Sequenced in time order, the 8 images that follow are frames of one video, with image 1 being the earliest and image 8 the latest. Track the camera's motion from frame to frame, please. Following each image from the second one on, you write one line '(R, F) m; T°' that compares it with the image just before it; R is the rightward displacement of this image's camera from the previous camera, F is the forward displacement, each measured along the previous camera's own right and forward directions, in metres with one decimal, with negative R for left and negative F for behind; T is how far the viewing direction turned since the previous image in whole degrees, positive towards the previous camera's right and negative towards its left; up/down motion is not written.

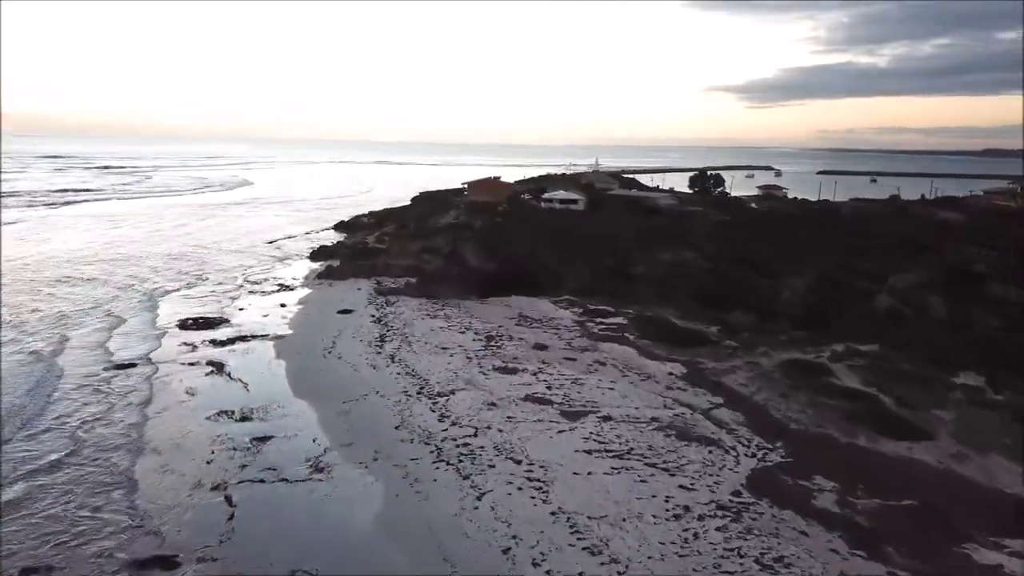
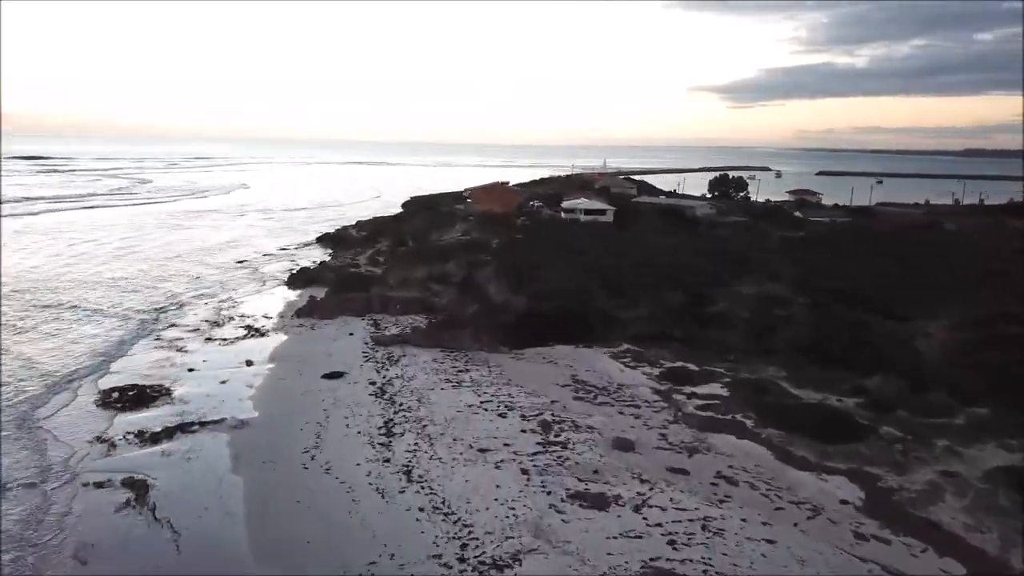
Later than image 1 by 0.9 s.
(-1.4, +5.9) m; +1°
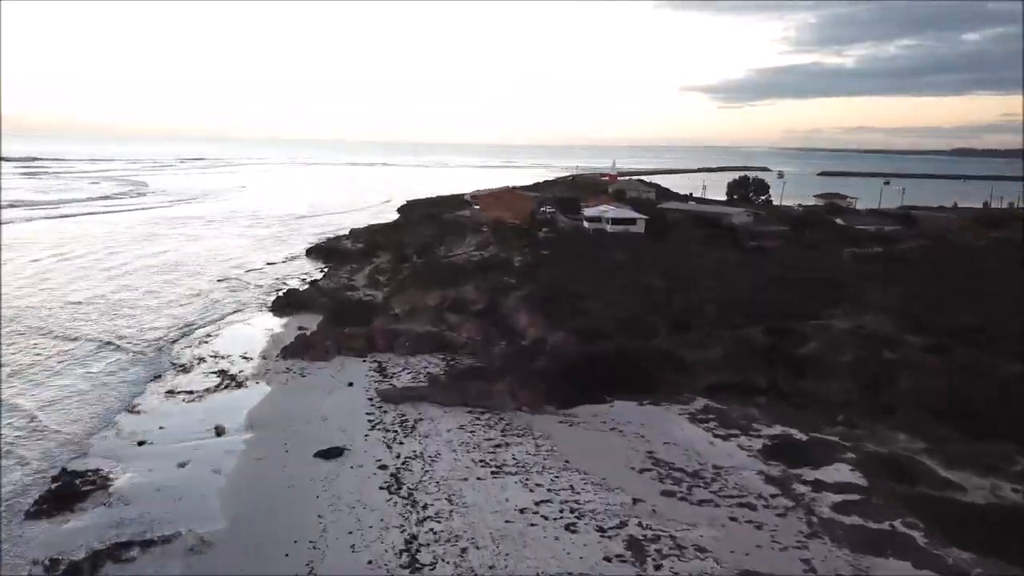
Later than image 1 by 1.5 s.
(-1.0, +4.0) m; +1°
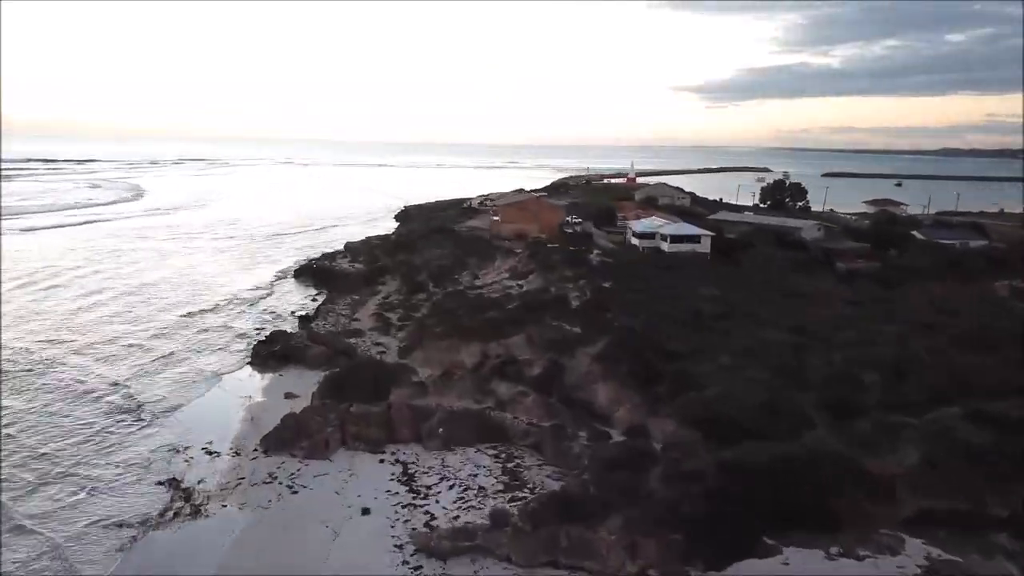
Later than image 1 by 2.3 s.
(-1.5, +5.3) m; +1°
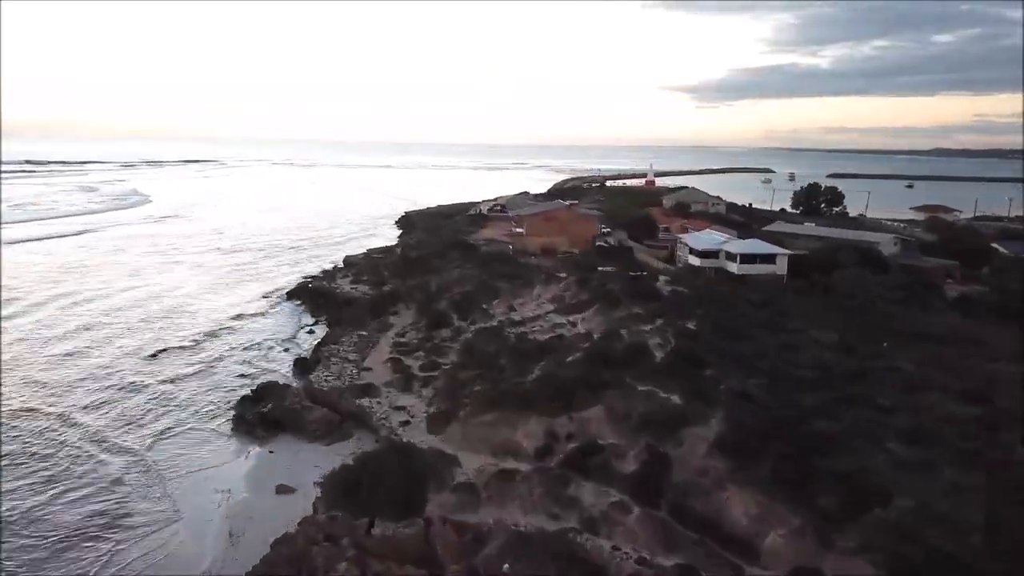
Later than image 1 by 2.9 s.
(-1.2, +4.0) m; +1°
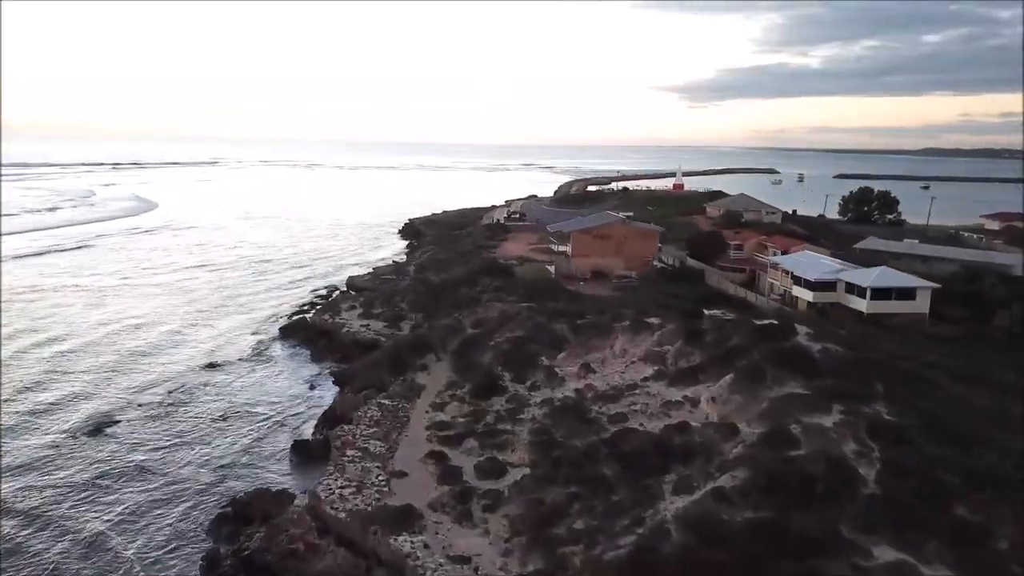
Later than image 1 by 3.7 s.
(-1.4, +4.6) m; +1°
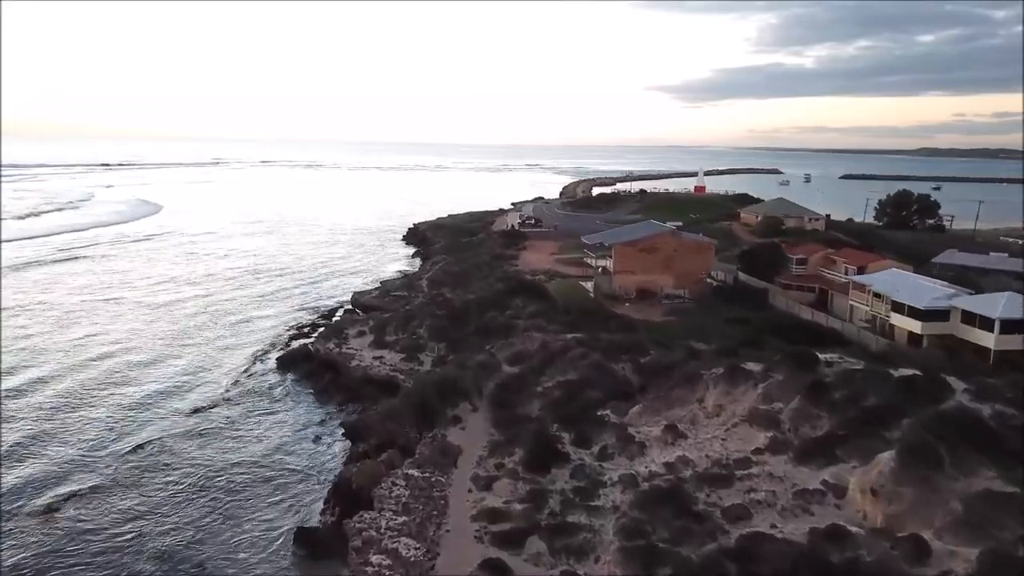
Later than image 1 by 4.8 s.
(-0.9, +2.8) m; 0°
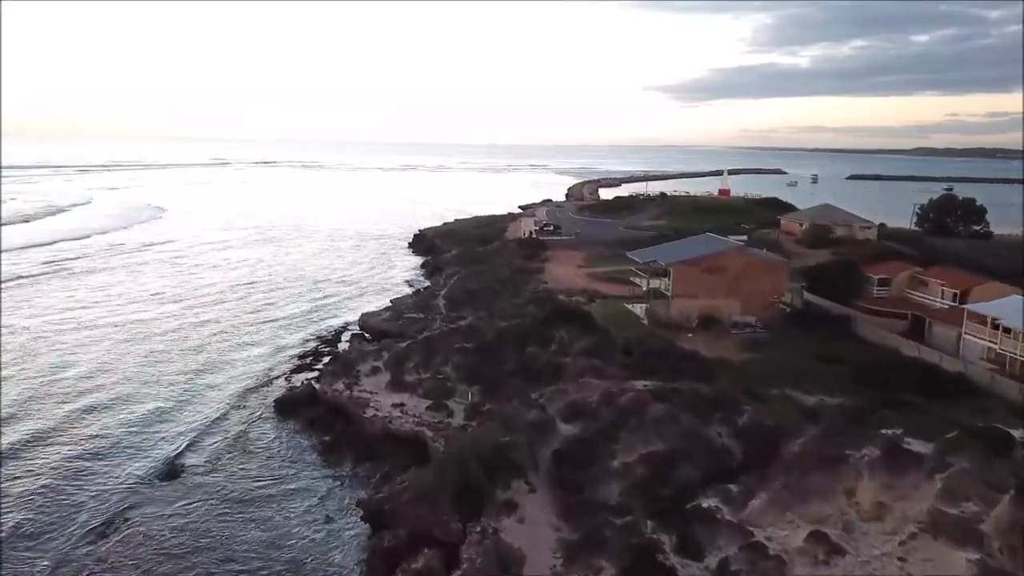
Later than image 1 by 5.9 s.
(-0.9, +2.7) m; 0°
